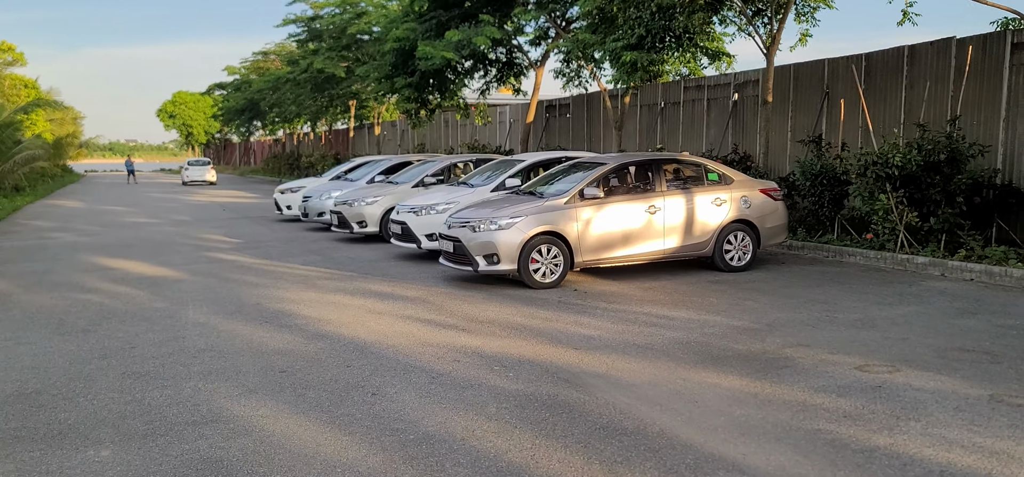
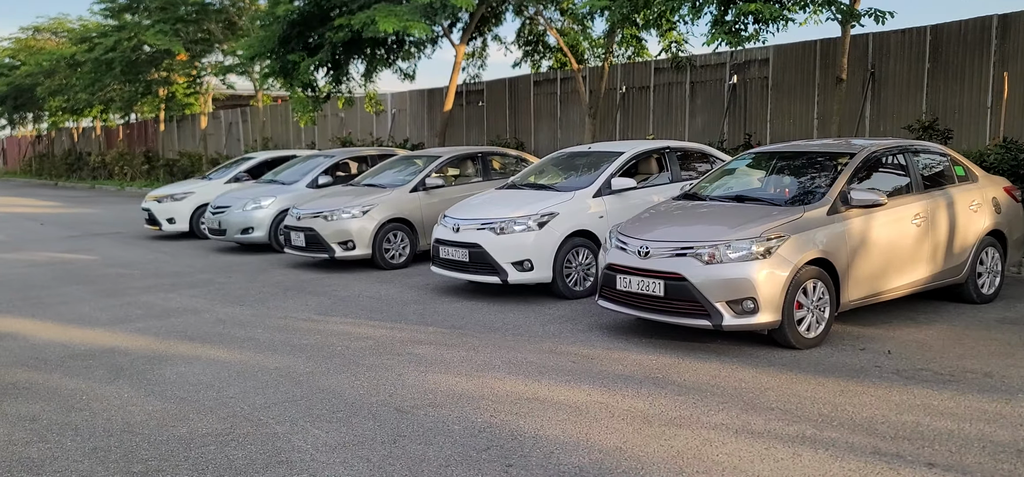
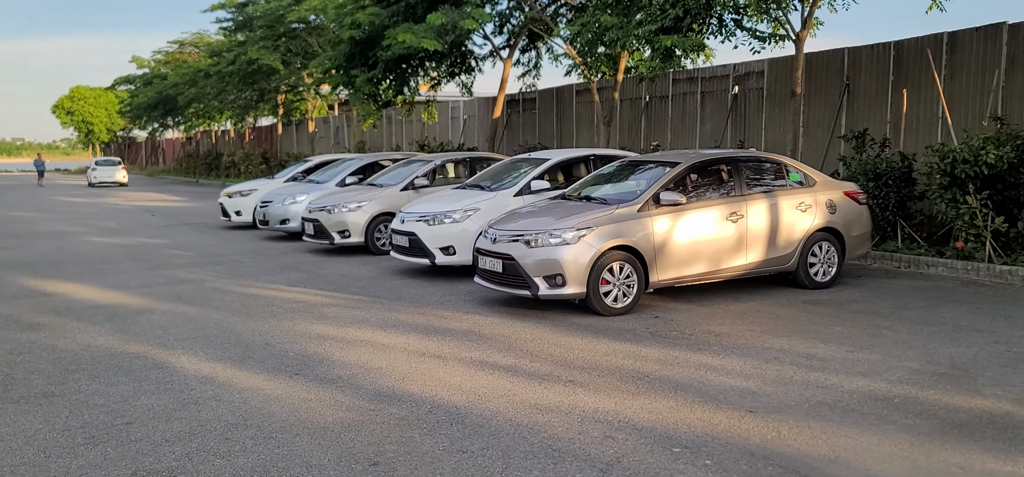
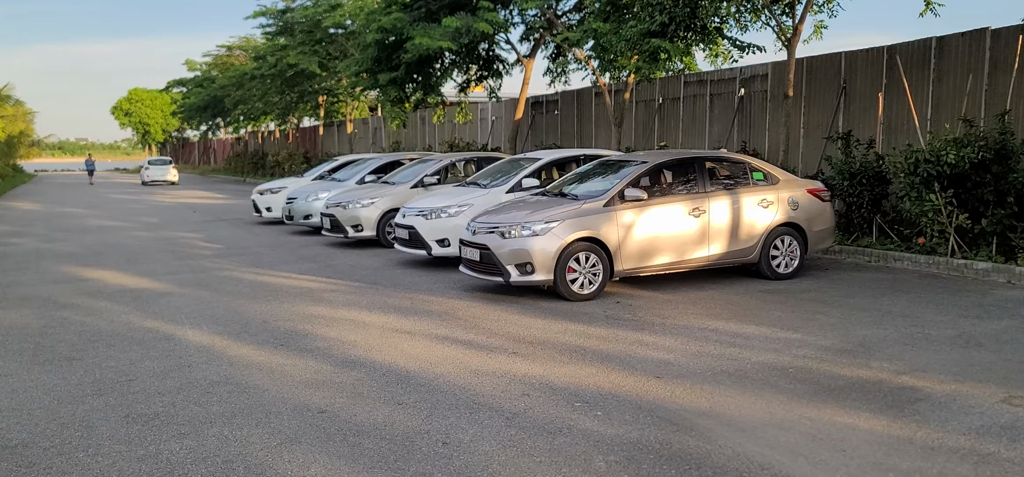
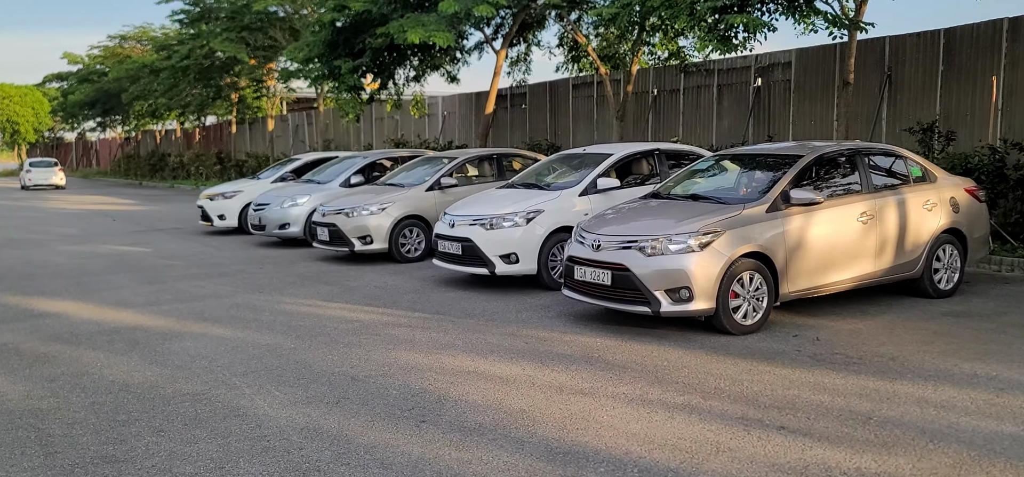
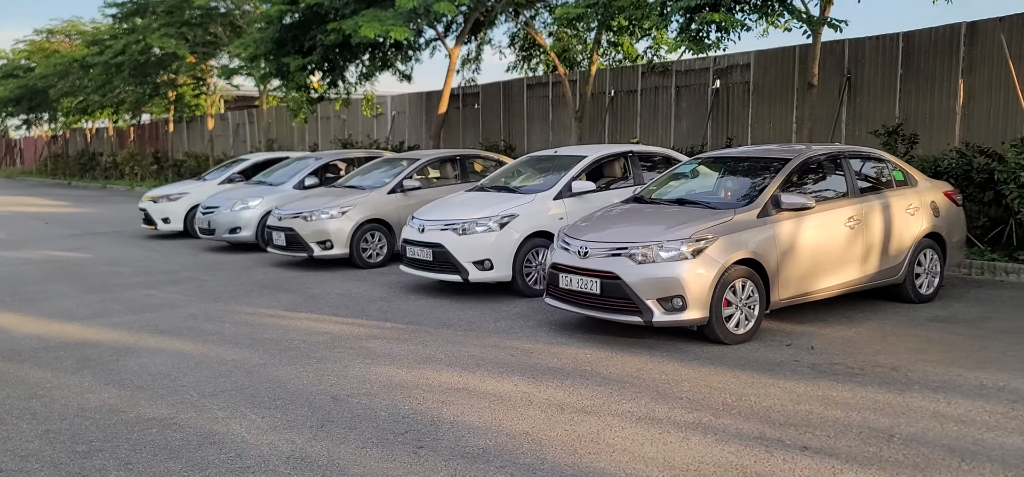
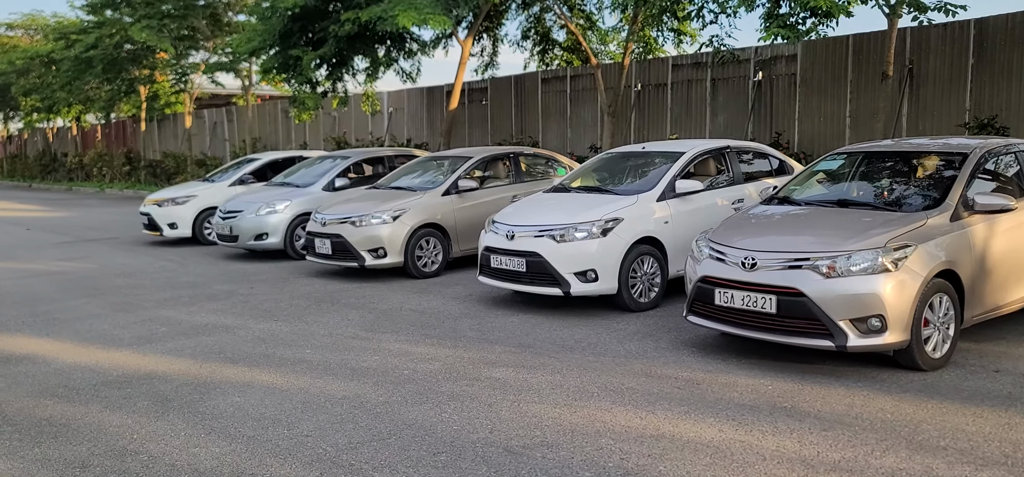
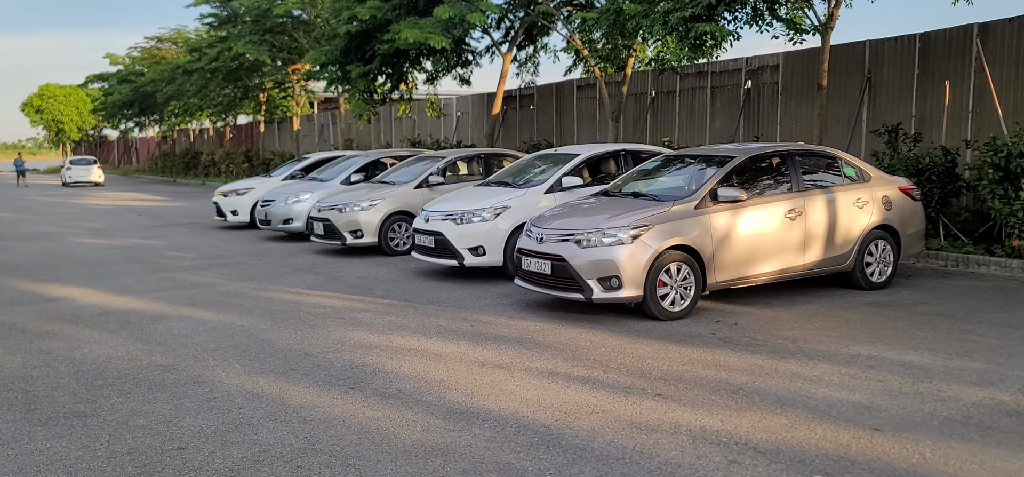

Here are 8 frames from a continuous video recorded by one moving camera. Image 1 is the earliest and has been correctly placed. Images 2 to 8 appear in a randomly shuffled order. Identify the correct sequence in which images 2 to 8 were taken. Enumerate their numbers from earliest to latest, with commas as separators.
4, 3, 8, 5, 6, 2, 7
